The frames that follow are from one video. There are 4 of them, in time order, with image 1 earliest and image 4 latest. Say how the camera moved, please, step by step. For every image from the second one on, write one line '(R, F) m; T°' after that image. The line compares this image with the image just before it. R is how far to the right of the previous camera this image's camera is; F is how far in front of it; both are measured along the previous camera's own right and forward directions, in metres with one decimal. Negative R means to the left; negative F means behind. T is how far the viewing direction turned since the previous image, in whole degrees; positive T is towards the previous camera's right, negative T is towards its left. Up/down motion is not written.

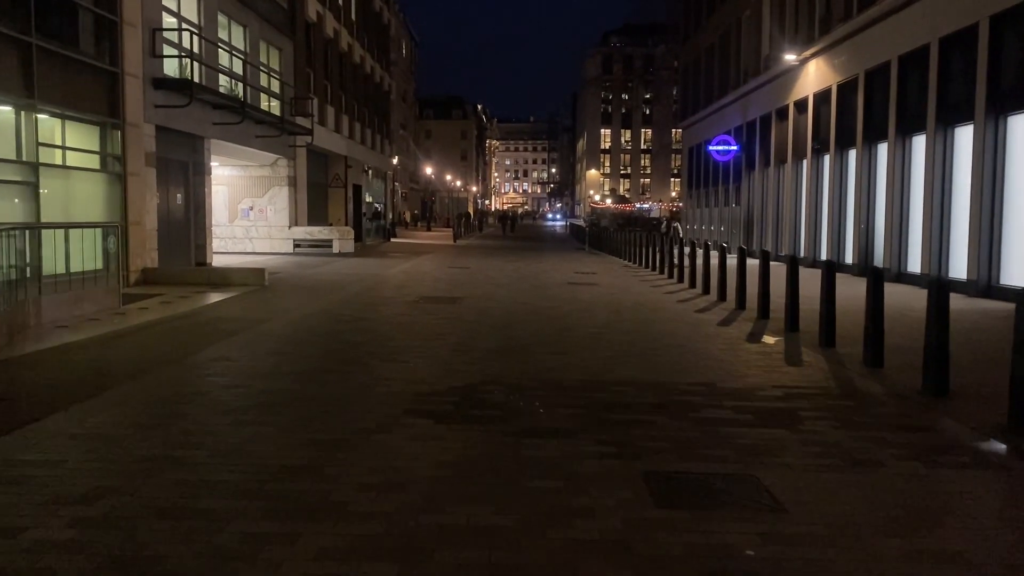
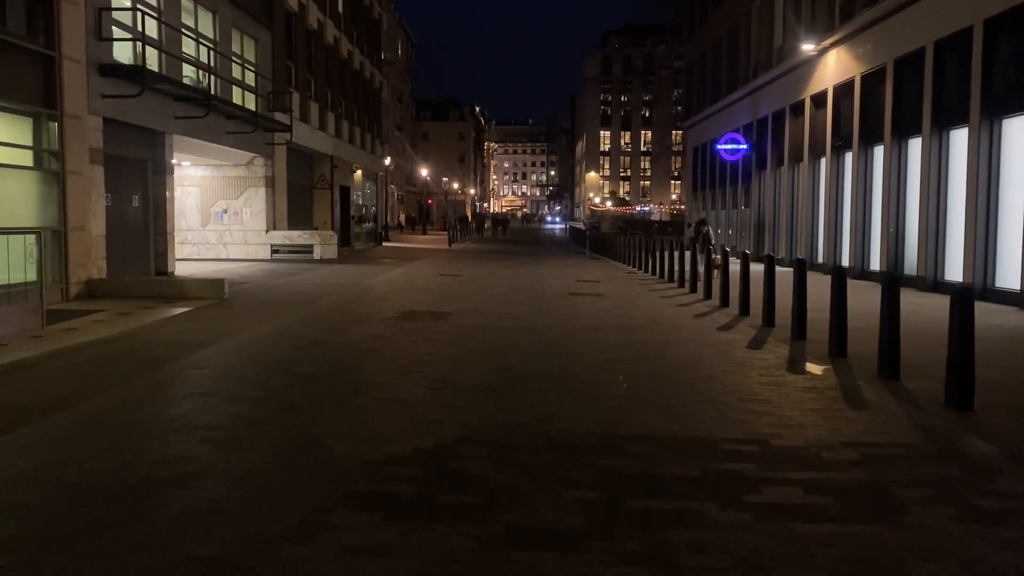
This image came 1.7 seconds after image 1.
(+0.1, +2.1) m; 0°
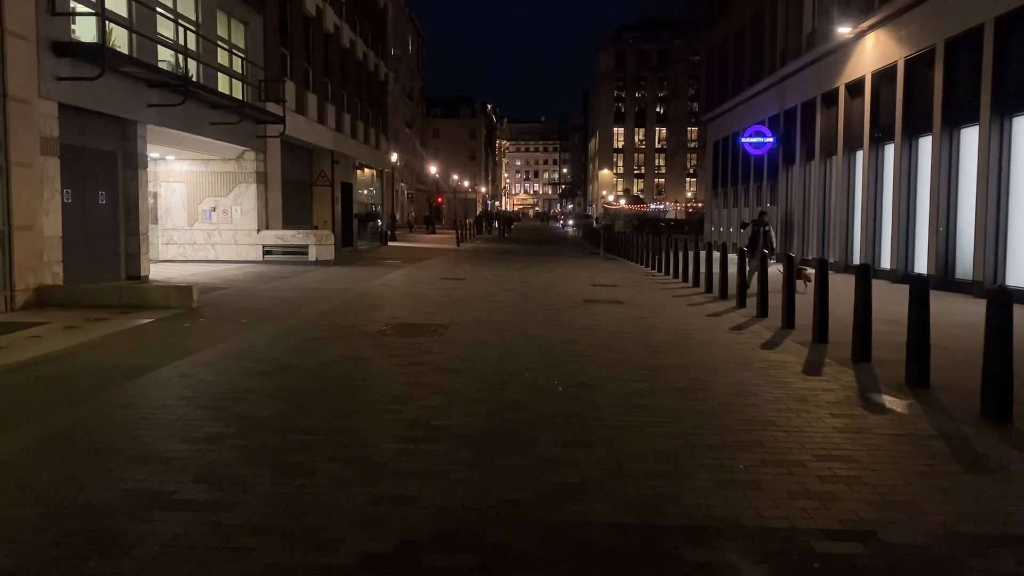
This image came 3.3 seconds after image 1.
(+0.1, +2.0) m; -1°
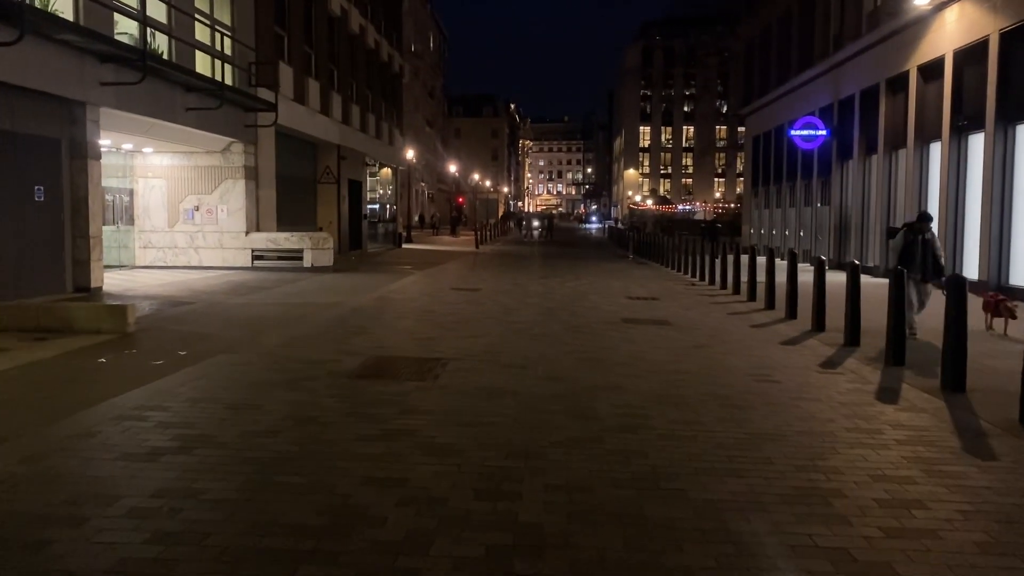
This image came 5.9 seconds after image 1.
(0.0, +3.1) m; -2°
